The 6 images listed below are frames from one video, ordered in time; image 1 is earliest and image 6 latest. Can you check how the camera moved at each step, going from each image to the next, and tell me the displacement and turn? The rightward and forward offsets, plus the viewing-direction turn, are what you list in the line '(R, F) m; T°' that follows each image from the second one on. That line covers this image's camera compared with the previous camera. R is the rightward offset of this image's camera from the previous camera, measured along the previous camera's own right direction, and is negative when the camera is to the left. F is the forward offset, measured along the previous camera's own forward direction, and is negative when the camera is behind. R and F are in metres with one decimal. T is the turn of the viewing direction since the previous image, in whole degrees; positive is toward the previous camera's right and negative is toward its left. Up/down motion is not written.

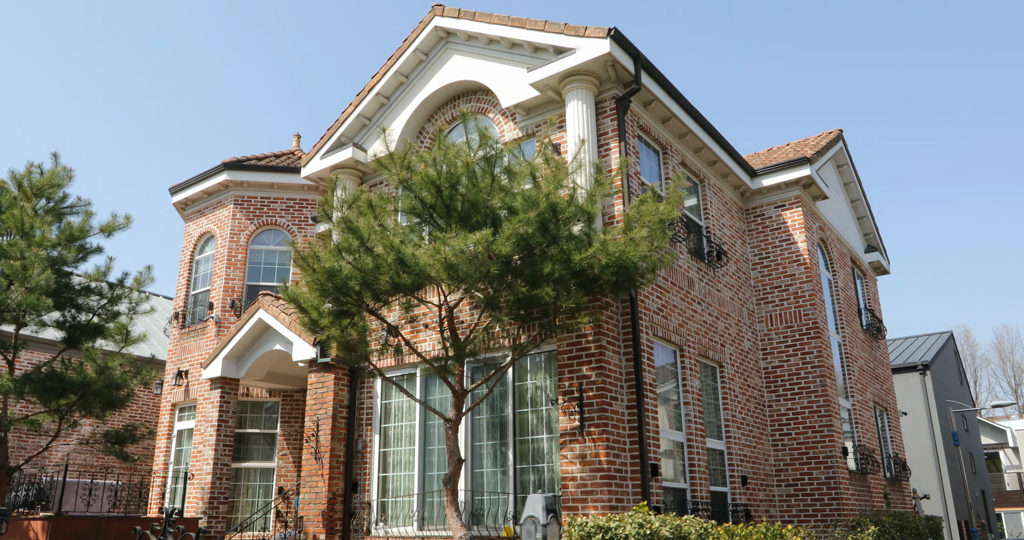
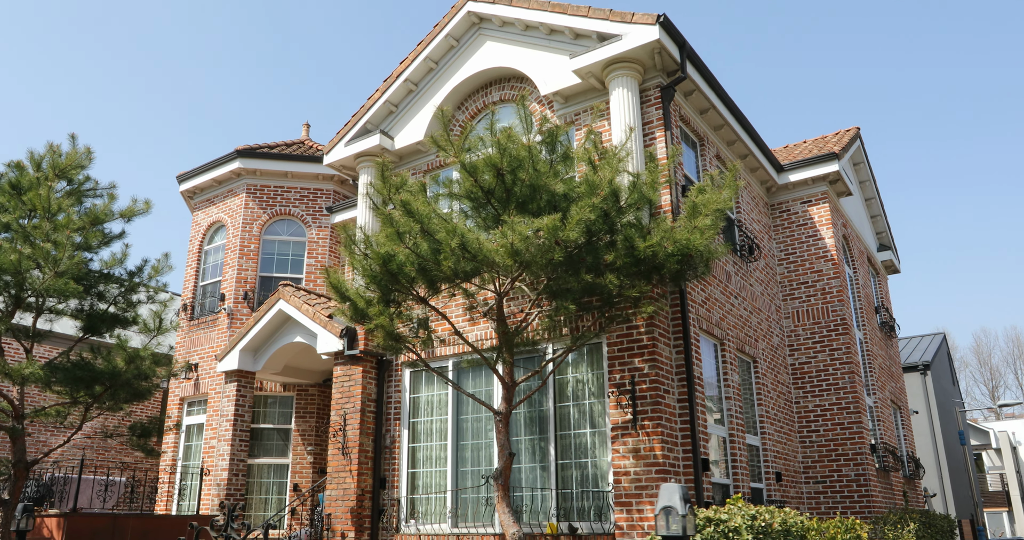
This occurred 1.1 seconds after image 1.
(-0.9, +0.3) m; +2°
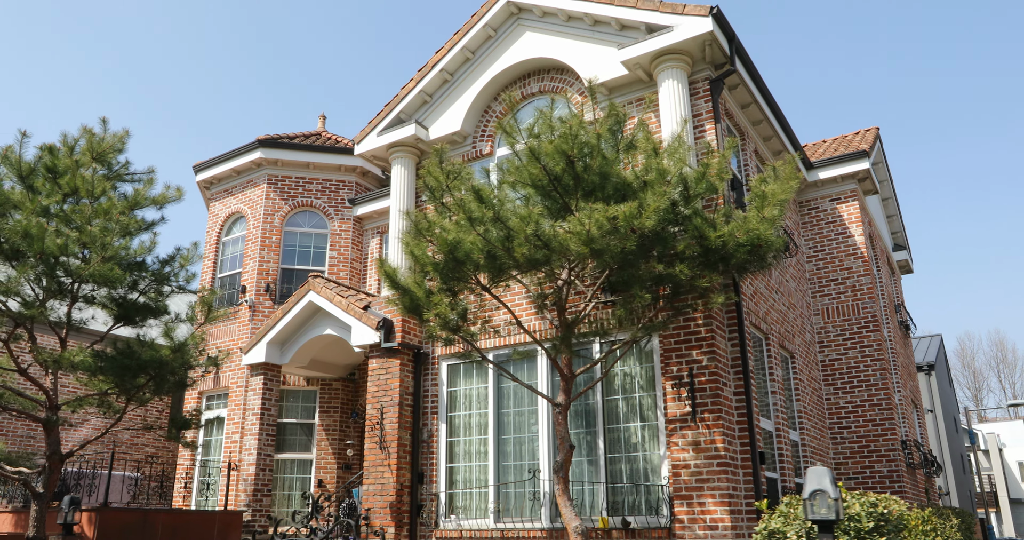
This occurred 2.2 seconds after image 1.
(-1.0, +0.1) m; +2°
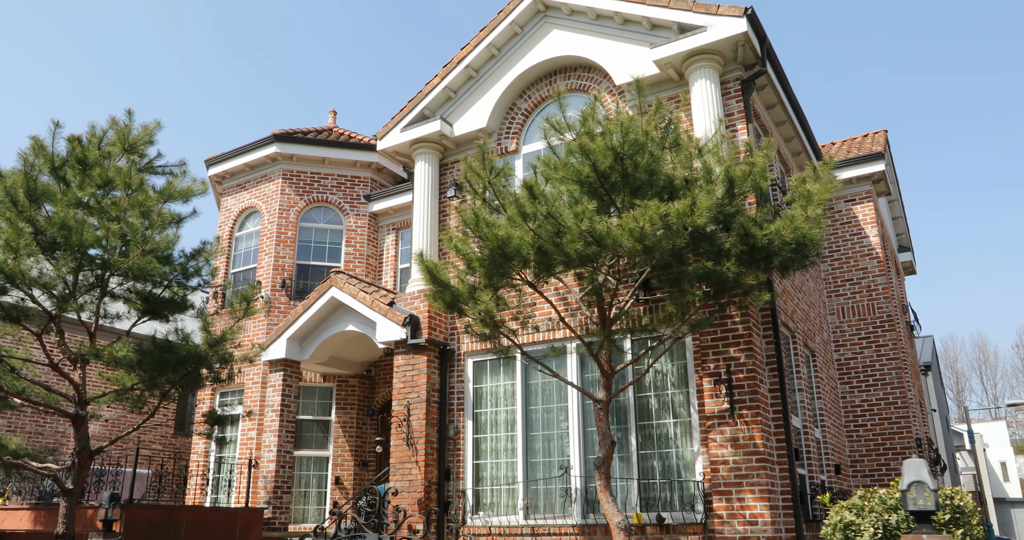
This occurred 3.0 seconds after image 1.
(-0.7, 0.0) m; +1°
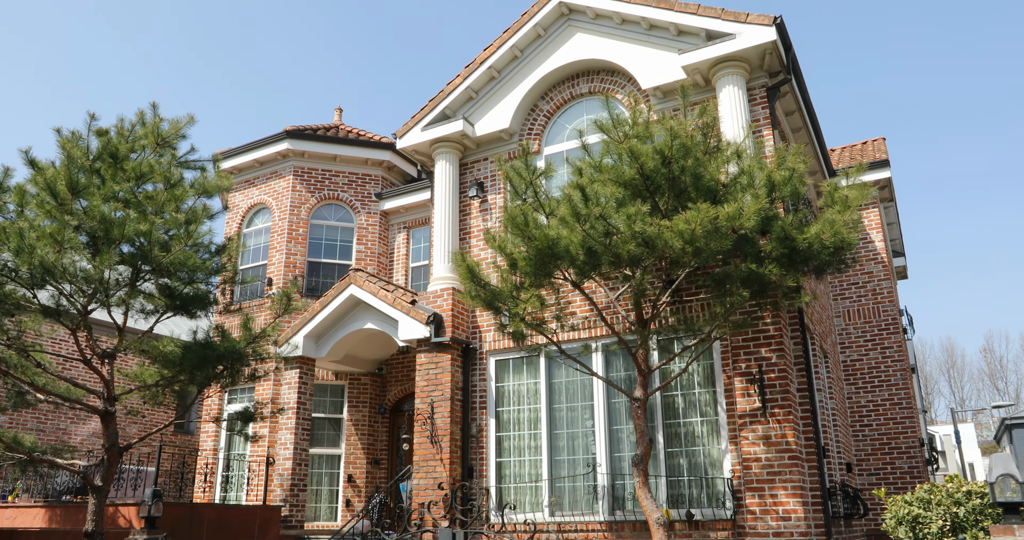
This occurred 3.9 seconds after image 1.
(-0.8, -0.1) m; +2°
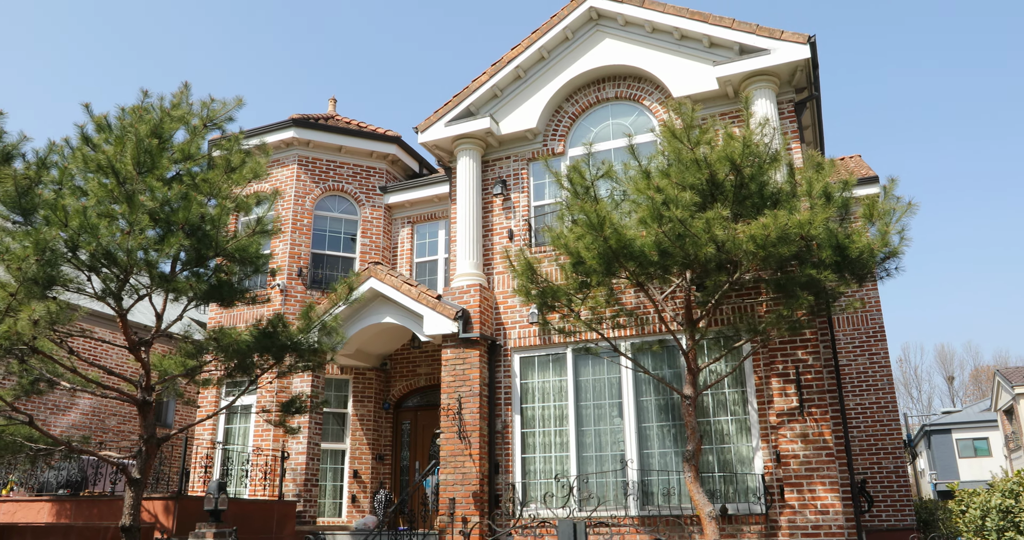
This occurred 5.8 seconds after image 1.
(-1.6, 0.0) m; +6°
